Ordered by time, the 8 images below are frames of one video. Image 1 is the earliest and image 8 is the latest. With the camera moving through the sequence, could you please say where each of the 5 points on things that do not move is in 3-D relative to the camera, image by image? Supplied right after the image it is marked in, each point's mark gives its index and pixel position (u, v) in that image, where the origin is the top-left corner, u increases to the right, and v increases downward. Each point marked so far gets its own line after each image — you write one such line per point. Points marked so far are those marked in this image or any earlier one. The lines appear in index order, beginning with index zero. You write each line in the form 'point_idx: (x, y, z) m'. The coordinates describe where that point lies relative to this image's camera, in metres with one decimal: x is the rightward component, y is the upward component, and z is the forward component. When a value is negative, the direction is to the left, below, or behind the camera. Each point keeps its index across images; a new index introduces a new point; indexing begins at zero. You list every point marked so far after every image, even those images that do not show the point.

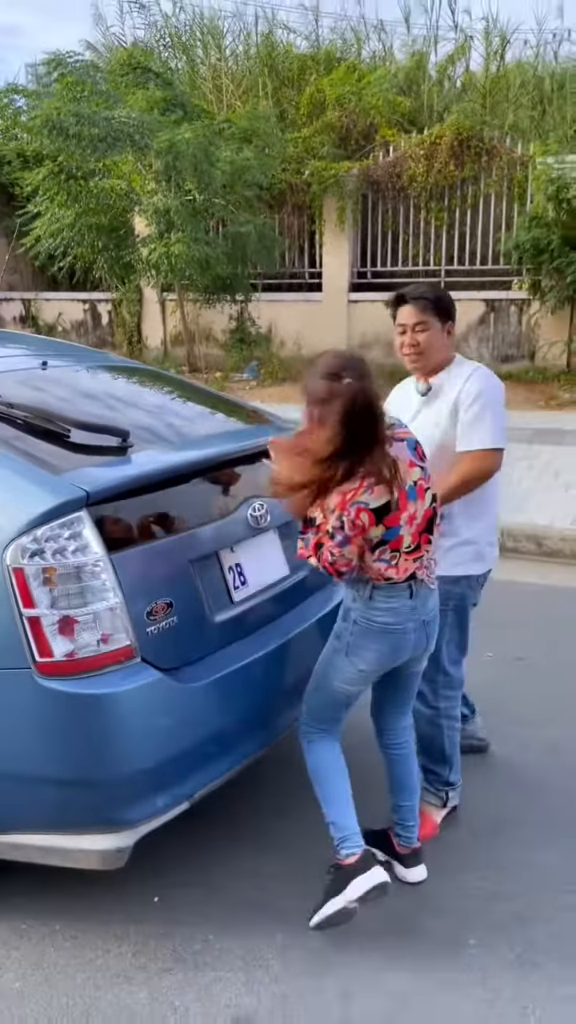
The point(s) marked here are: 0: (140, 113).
0: (-2.0, +5.4, +11.4) m
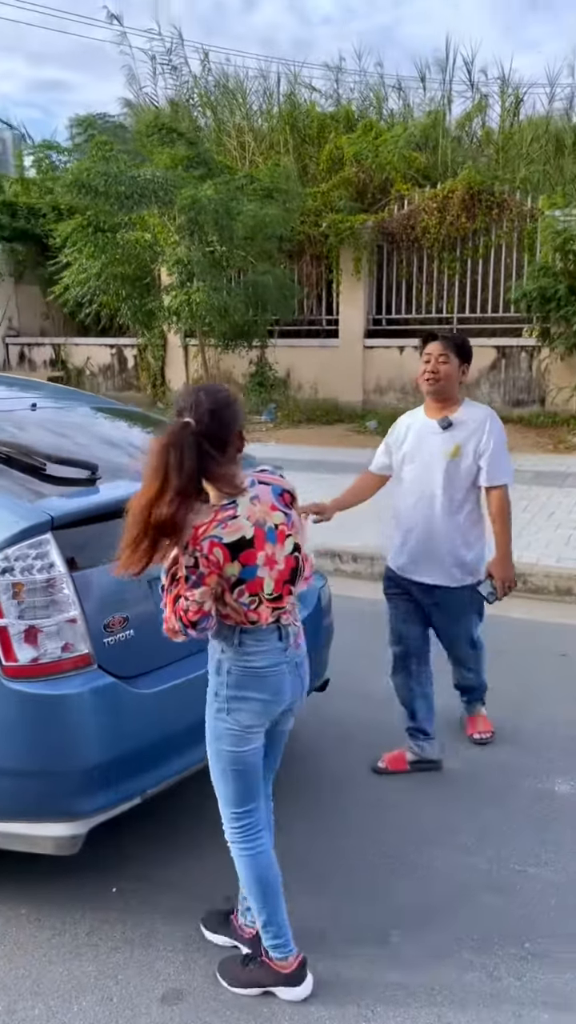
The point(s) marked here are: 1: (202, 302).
0: (-1.8, +4.9, +12.1) m
1: (-1.3, +3.0, +12.1) m
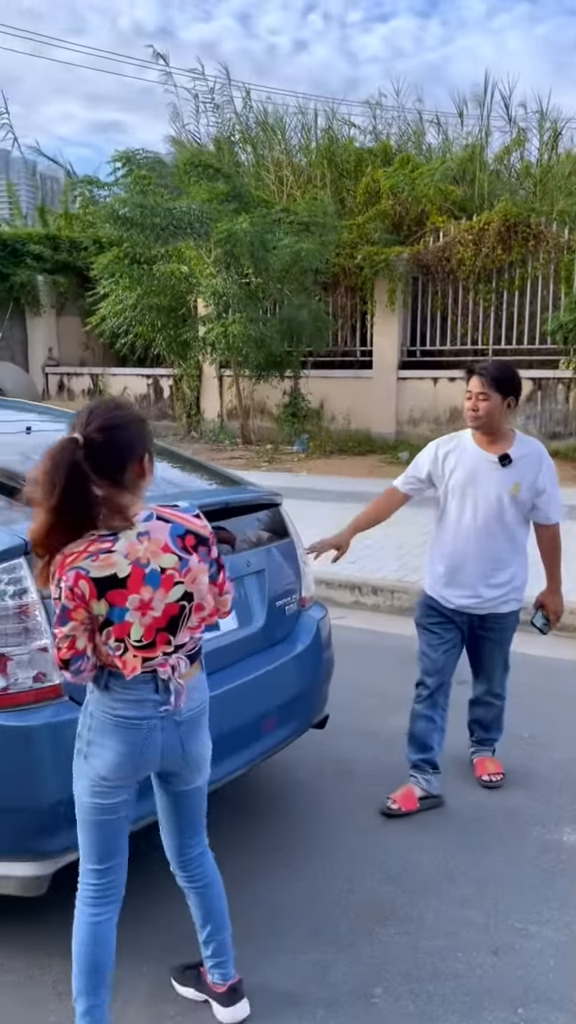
0: (-1.3, +4.5, +12.2) m
1: (-0.8, +2.6, +12.2) m
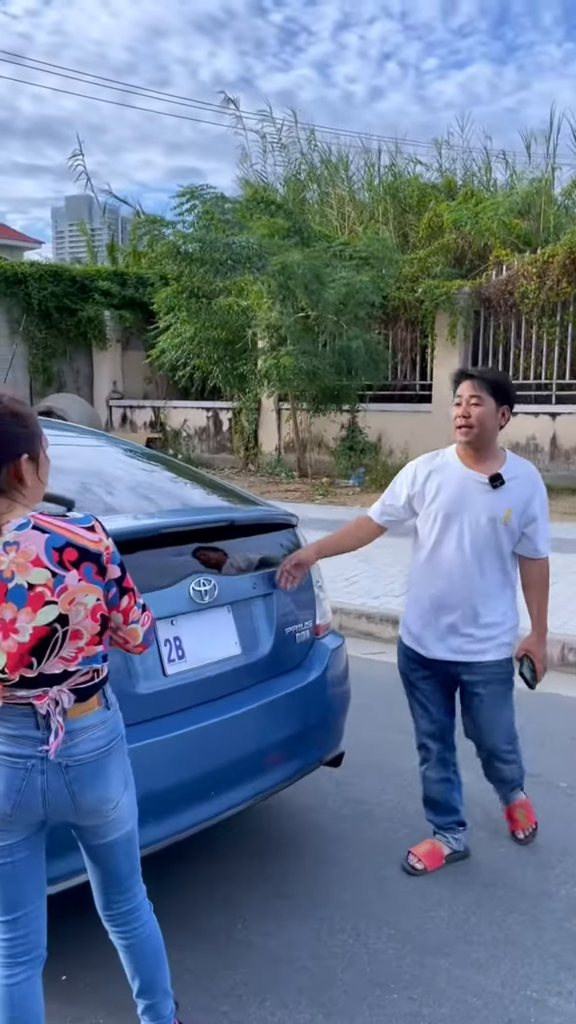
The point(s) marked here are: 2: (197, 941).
0: (-0.5, +4.0, +12.3) m
1: (0.0, +2.1, +12.2) m
2: (-0.3, -1.4, +2.7) m
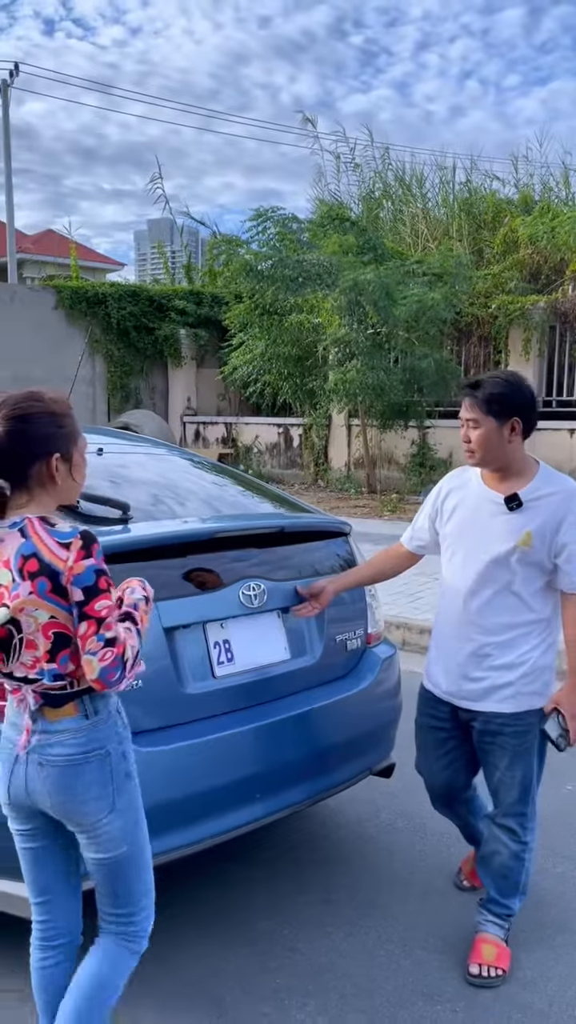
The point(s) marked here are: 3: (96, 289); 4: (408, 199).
0: (+0.6, +3.8, +12.4) m
1: (+1.0, +1.9, +12.2) m
2: (-0.1, -1.4, +2.8) m
3: (-3.8, +4.4, +16.8) m
4: (+2.4, +6.4, +17.1) m
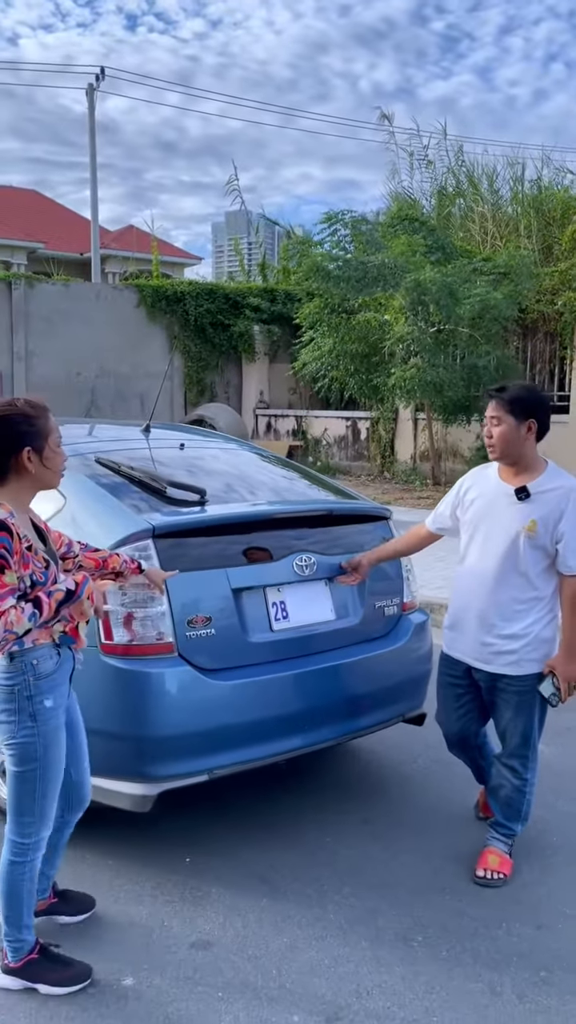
0: (+1.7, +3.9, +12.9) m
1: (+2.0, +2.0, +12.7) m
2: (0.0, -1.3, +3.4) m
3: (-2.3, +4.7, +17.6) m
4: (+3.9, +6.5, +17.4) m
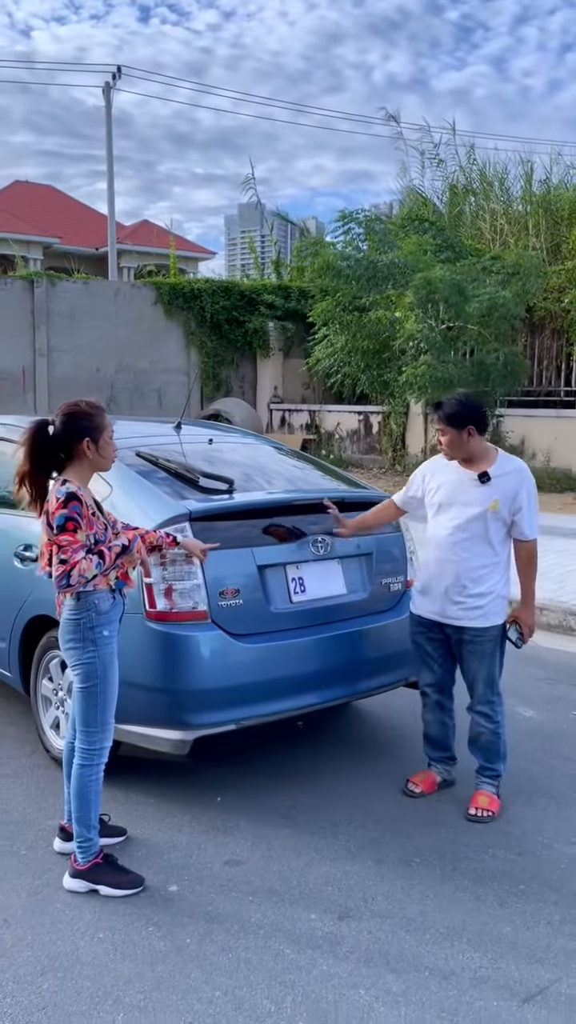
0: (+1.9, +4.1, +13.3) m
1: (+2.2, +2.1, +13.1) m
2: (+0.1, -1.3, +3.9) m
3: (-2.0, +4.9, +18.1) m
4: (+4.2, +6.7, +17.8) m
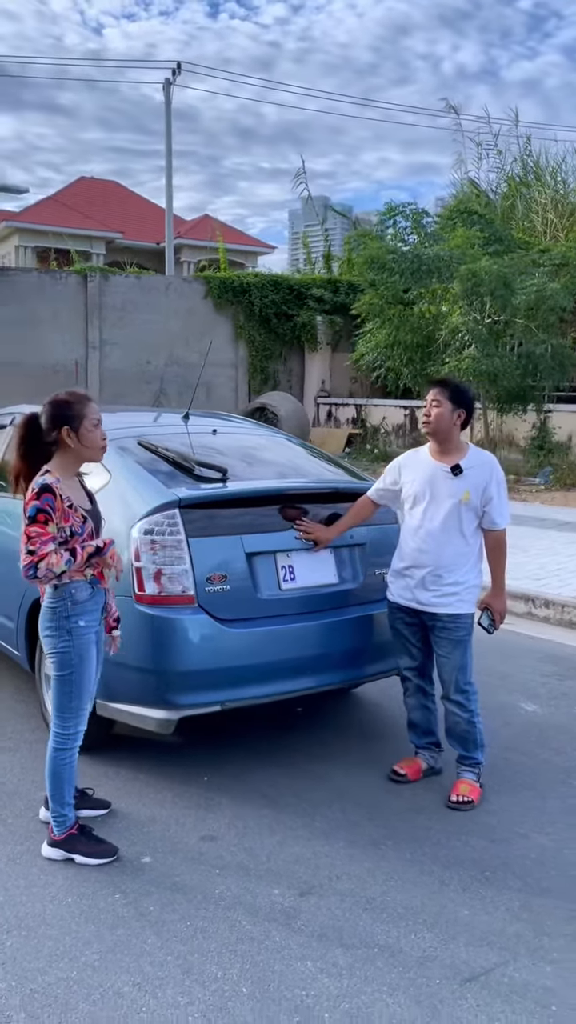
0: (+2.6, +4.1, +13.2) m
1: (+2.9, +2.2, +13.0) m
2: (0.0, -1.2, +4.0) m
3: (-1.0, +5.0, +18.3) m
4: (+5.2, +6.8, +17.5) m
